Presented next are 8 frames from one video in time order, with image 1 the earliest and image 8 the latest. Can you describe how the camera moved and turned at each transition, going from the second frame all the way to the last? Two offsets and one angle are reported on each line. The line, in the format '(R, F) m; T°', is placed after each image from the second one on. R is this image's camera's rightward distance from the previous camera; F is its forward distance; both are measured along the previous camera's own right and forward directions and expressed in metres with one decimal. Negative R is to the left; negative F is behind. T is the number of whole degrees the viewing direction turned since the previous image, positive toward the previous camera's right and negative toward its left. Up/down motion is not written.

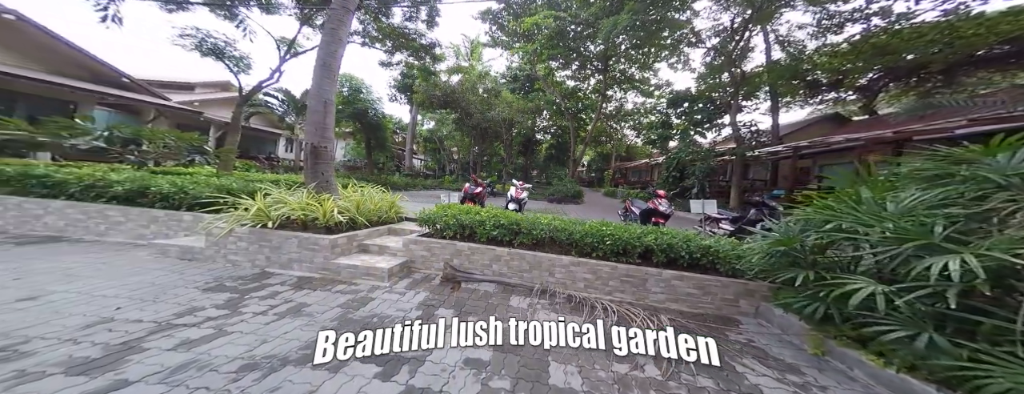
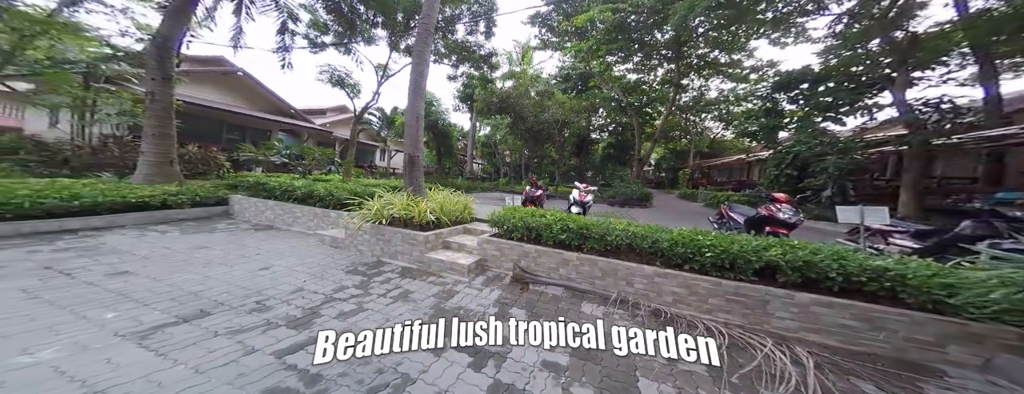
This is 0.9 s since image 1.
(0.0, 0.0) m; -13°
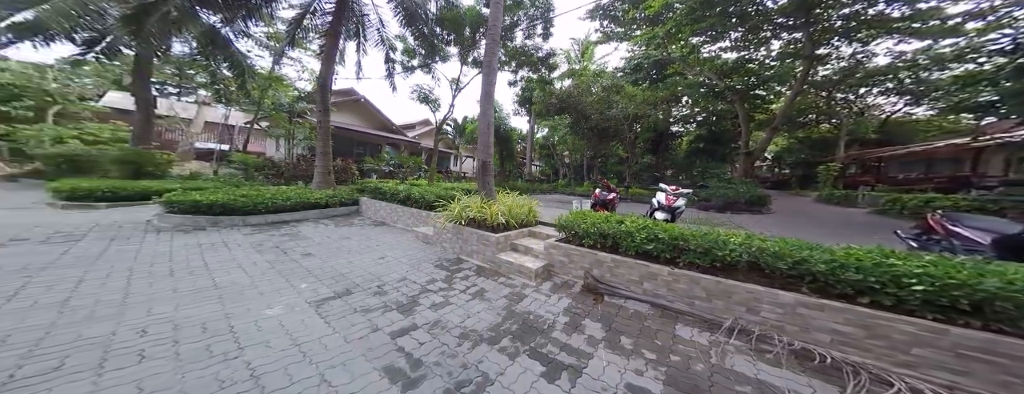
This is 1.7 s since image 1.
(-0.1, 0.0) m; -12°
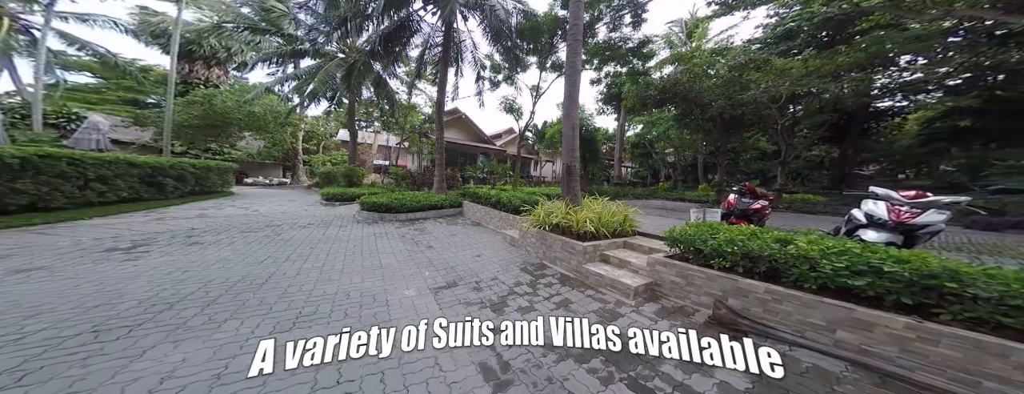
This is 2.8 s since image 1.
(-0.2, +0.1) m; -17°
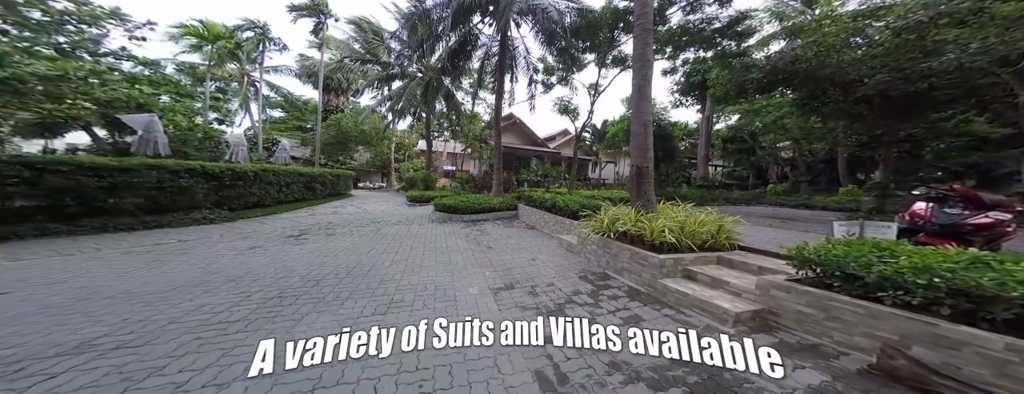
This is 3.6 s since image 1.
(-0.2, +0.2) m; -11°
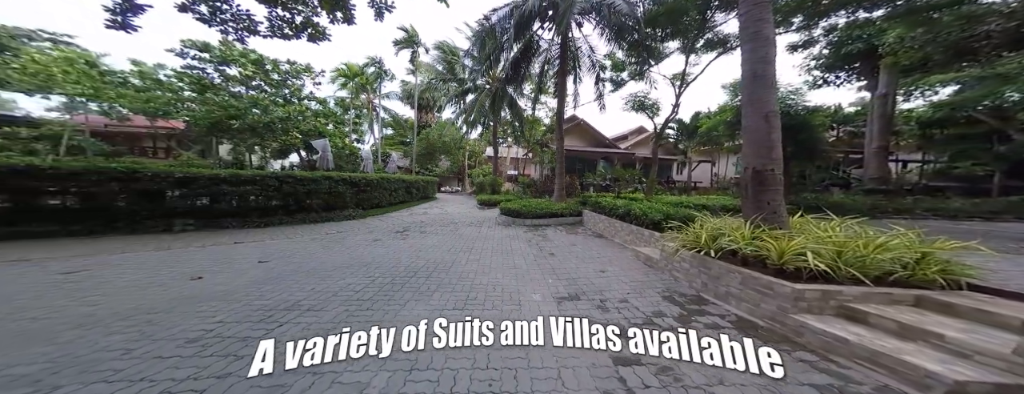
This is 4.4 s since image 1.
(-0.3, +0.3) m; -13°
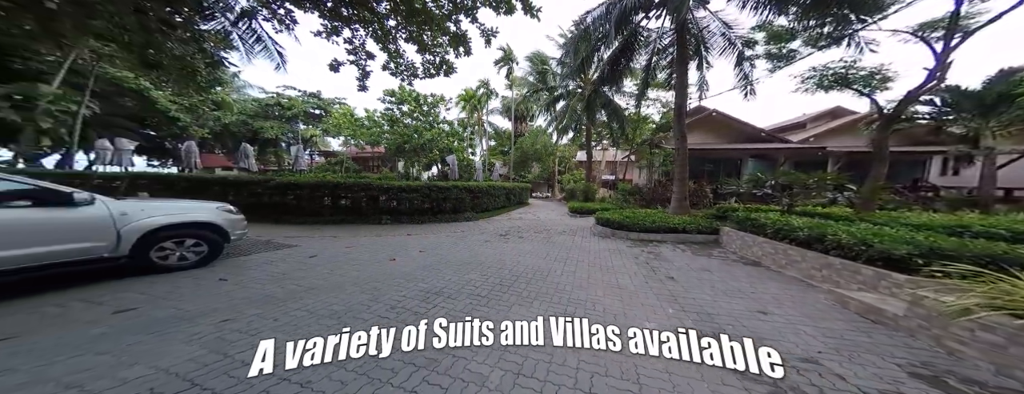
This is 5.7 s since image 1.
(-0.7, +0.4) m; -22°
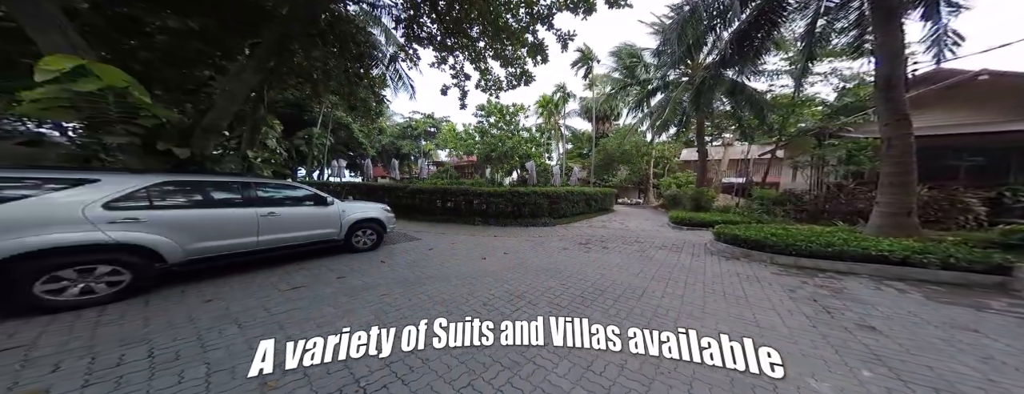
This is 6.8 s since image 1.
(-1.6, +0.3) m; -21°
